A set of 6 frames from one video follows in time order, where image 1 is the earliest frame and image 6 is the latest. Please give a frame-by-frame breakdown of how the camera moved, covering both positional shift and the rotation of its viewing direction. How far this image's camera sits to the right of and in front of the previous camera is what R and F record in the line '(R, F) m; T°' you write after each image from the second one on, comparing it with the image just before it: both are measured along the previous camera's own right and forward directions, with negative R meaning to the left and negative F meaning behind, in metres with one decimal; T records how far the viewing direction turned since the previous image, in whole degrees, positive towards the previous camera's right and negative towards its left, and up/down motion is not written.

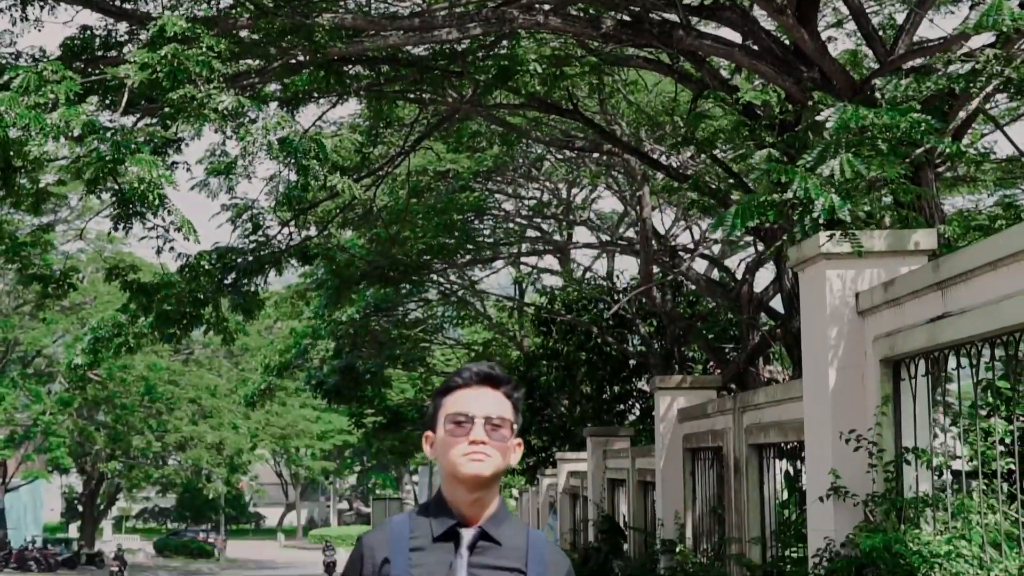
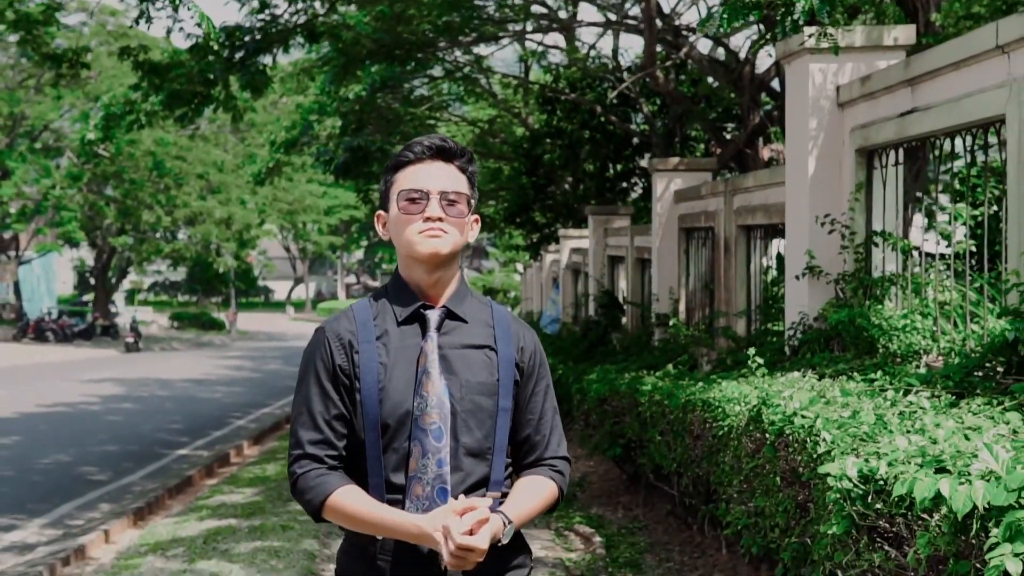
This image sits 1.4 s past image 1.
(0.0, -0.5) m; 0°
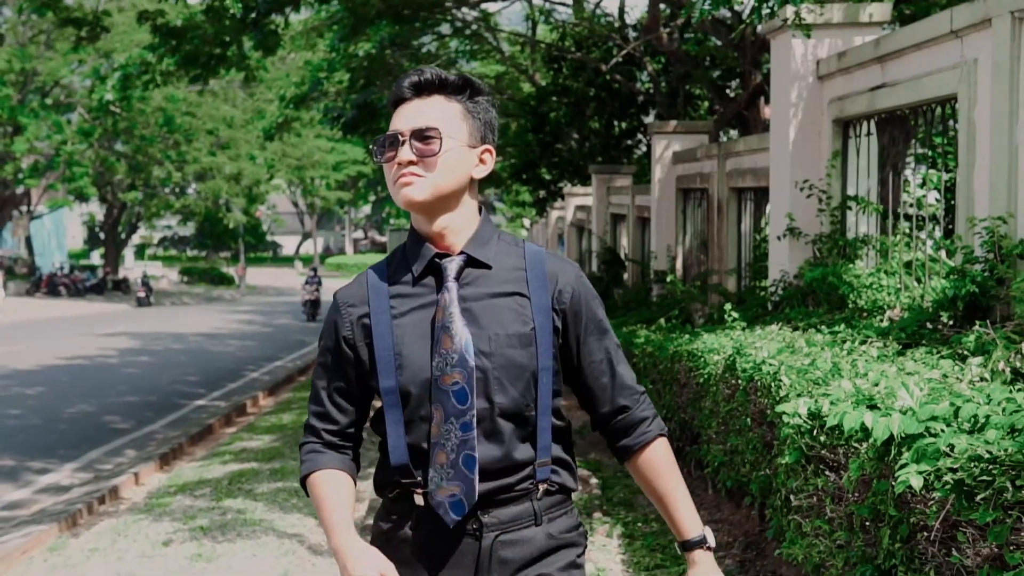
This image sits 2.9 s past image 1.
(0.0, -0.6) m; 0°
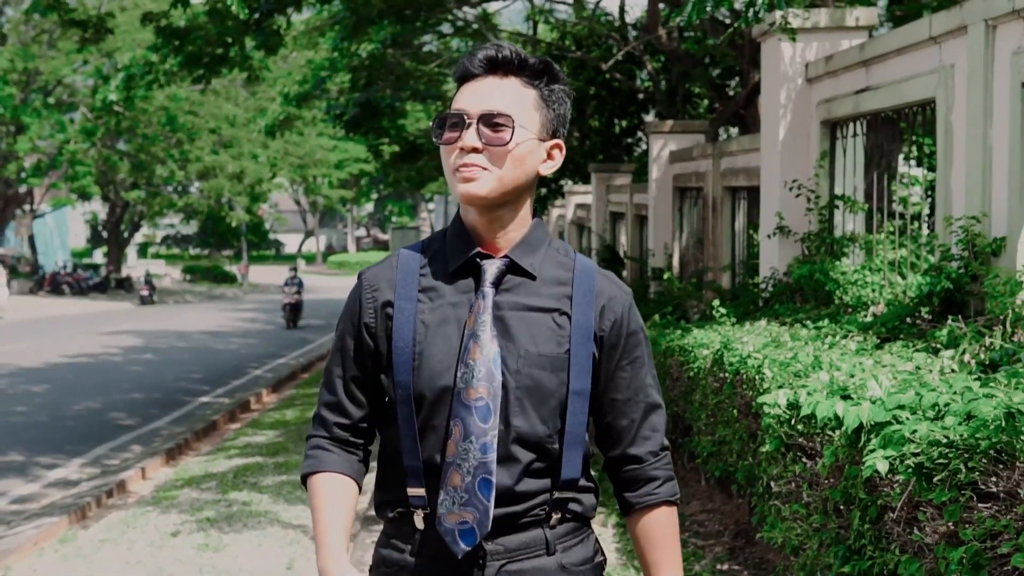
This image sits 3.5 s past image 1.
(0.0, -0.2) m; 0°
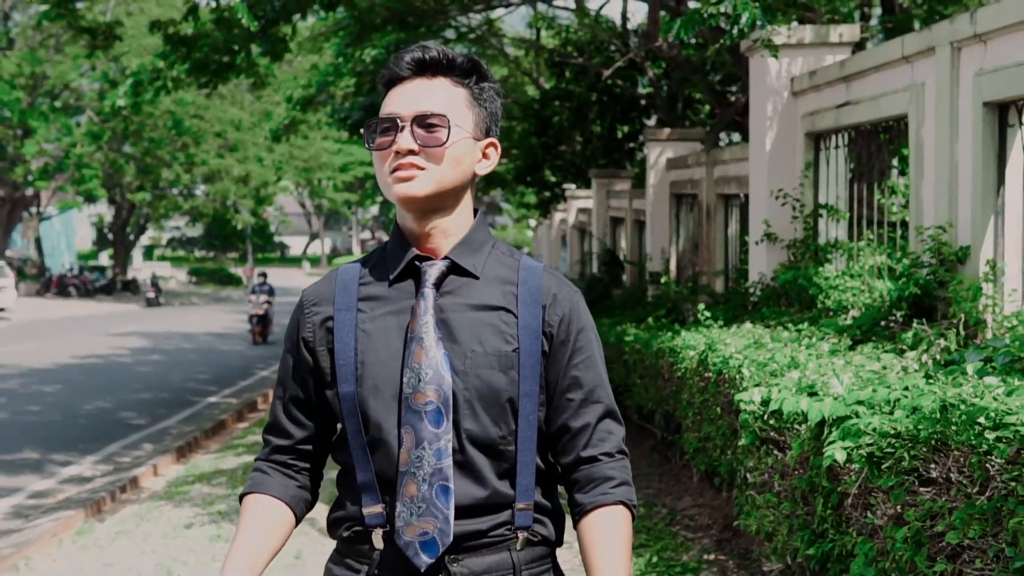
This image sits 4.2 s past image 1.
(0.0, -0.4) m; 0°
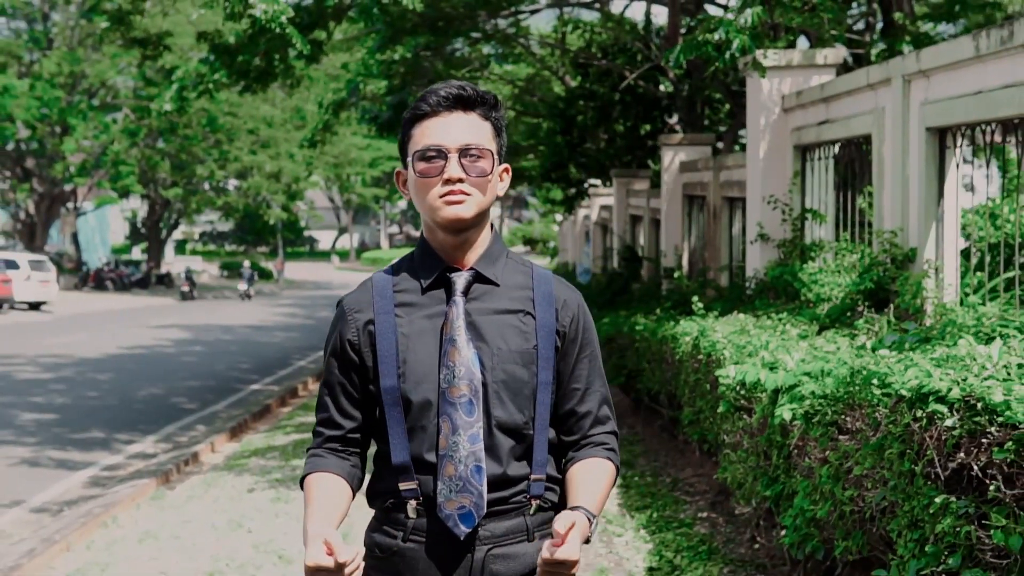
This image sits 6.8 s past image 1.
(0.0, -1.1) m; -1°
